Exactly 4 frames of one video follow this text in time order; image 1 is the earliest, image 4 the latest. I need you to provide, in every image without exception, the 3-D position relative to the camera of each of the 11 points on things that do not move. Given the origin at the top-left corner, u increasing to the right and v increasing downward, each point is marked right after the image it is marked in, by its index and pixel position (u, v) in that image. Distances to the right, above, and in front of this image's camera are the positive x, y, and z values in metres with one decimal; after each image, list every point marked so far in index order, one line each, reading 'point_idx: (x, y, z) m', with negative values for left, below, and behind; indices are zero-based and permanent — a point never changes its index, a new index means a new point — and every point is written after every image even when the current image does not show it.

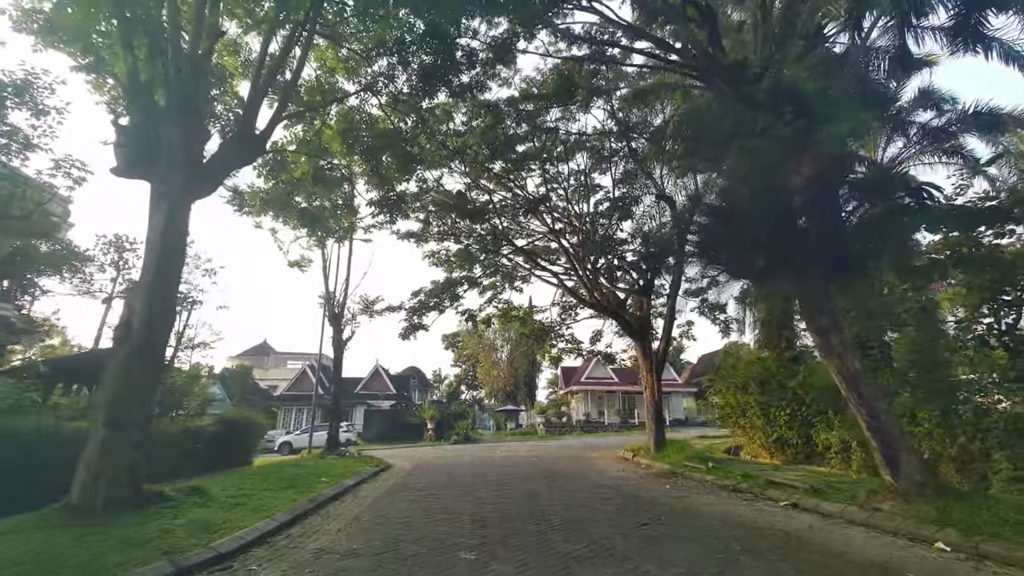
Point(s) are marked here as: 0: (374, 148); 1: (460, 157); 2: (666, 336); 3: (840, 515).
0: (-3.4, +3.4, +11.0) m
1: (-2.0, +5.0, +17.0) m
2: (+5.8, -1.8, +16.7) m
3: (+5.1, -3.5, +6.9) m
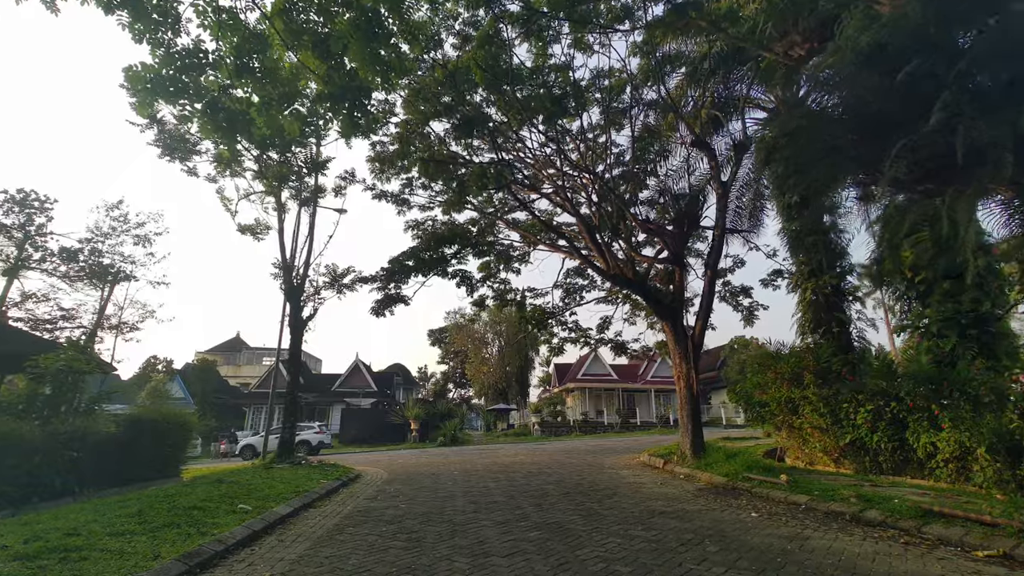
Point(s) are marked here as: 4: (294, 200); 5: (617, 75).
0: (-3.2, +4.5, +7.6) m
1: (-1.9, +6.0, +13.6) m
2: (+5.8, -0.8, +13.6) m
3: (+5.4, -2.5, +3.7) m
4: (-8.0, +3.2, +16.5) m
5: (+3.7, +7.6, +15.8) m
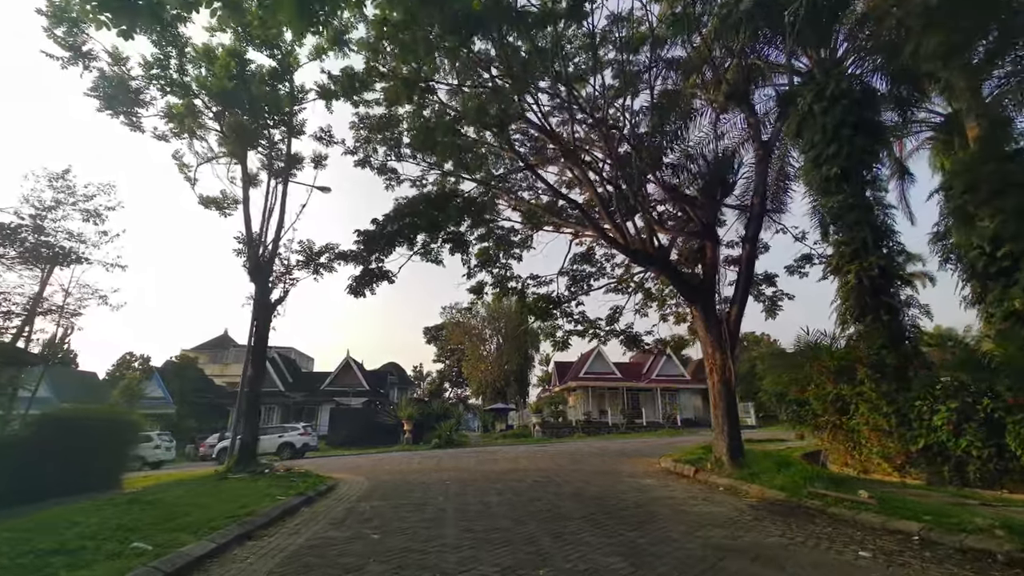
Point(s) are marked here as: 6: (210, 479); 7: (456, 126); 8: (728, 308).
0: (-3.0, +5.1, +5.6) m
1: (-1.8, +6.6, +11.6) m
2: (+5.9, -0.2, +11.6) m
3: (+5.5, -2.0, +1.8) m
4: (-8.0, +3.8, +14.4) m
5: (+3.8, +8.2, +13.8) m
6: (-7.0, -4.4, +10.4) m
7: (-1.8, +5.2, +14.0) m
8: (+5.6, -0.5, +11.6) m
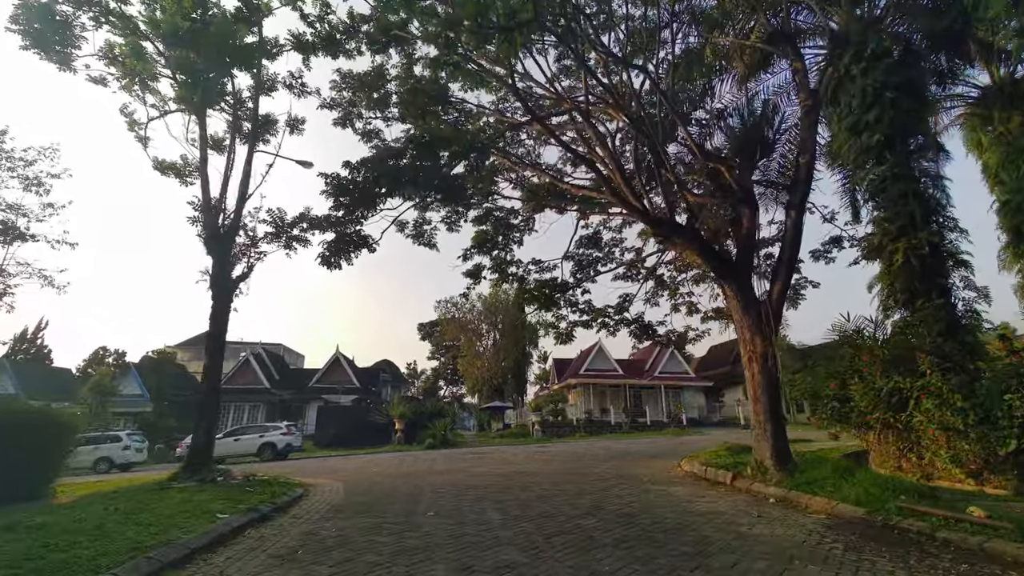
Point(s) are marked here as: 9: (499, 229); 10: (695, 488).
0: (-2.9, +5.6, +3.8) m
1: (-1.7, +7.2, +9.8) m
2: (+6.0, +0.3, +9.9) m
3: (+5.7, -1.4, +0.1) m
4: (-7.9, +4.4, +12.6) m
5: (+3.9, +8.7, +12.1) m
6: (-6.9, -3.8, +8.6) m
7: (-1.7, +5.8, +12.2) m
8: (+5.7, 0.0, +9.9) m
9: (-0.5, +2.3, +17.8) m
10: (+3.7, -4.1, +9.2) m
